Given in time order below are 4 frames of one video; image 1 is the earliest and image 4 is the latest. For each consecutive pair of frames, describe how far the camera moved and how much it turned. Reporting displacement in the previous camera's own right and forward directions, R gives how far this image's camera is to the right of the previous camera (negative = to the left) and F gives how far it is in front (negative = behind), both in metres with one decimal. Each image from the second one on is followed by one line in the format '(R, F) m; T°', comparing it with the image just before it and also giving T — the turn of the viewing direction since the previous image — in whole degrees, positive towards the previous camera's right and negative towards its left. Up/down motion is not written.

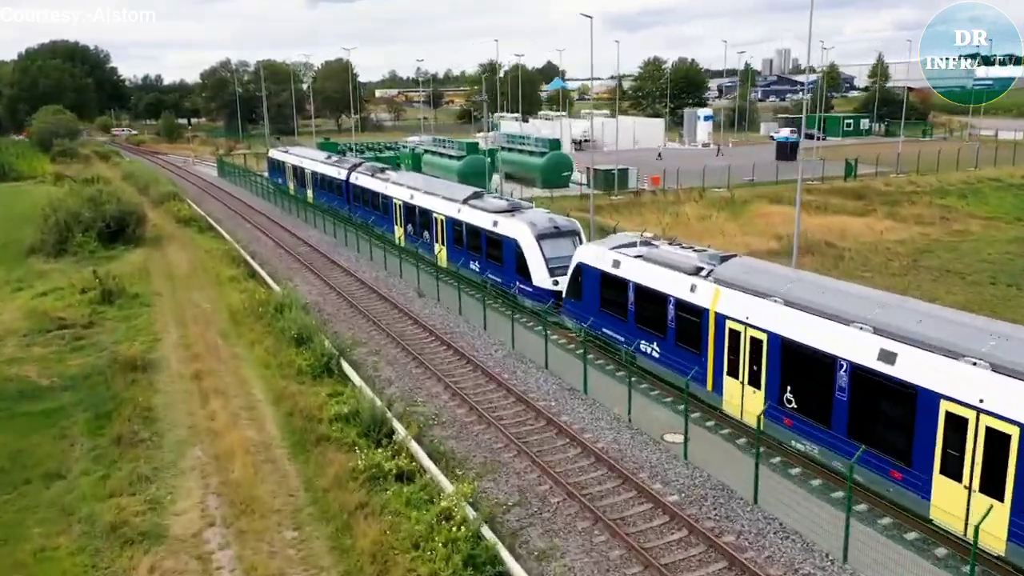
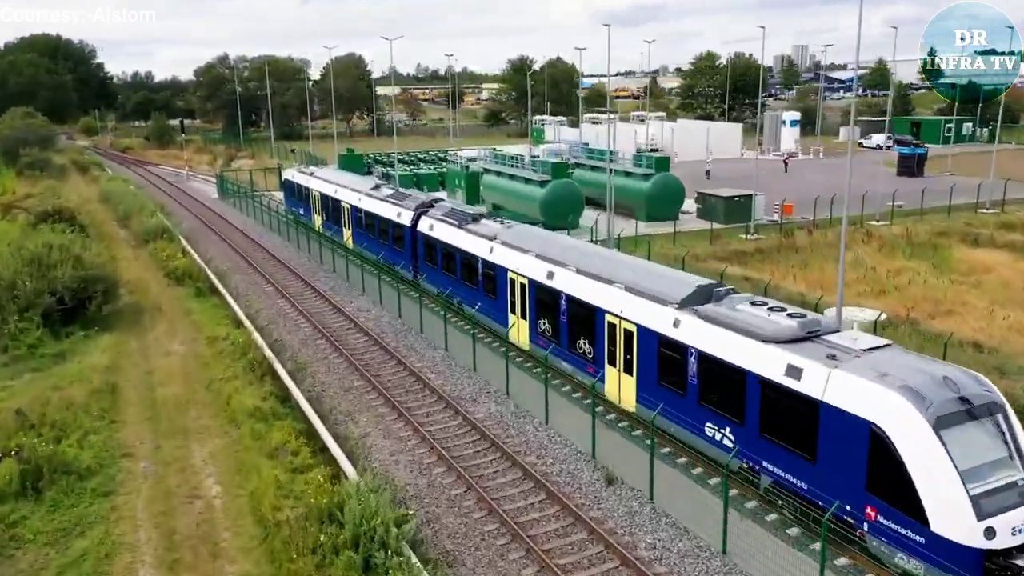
(-5.0, +13.0) m; 0°
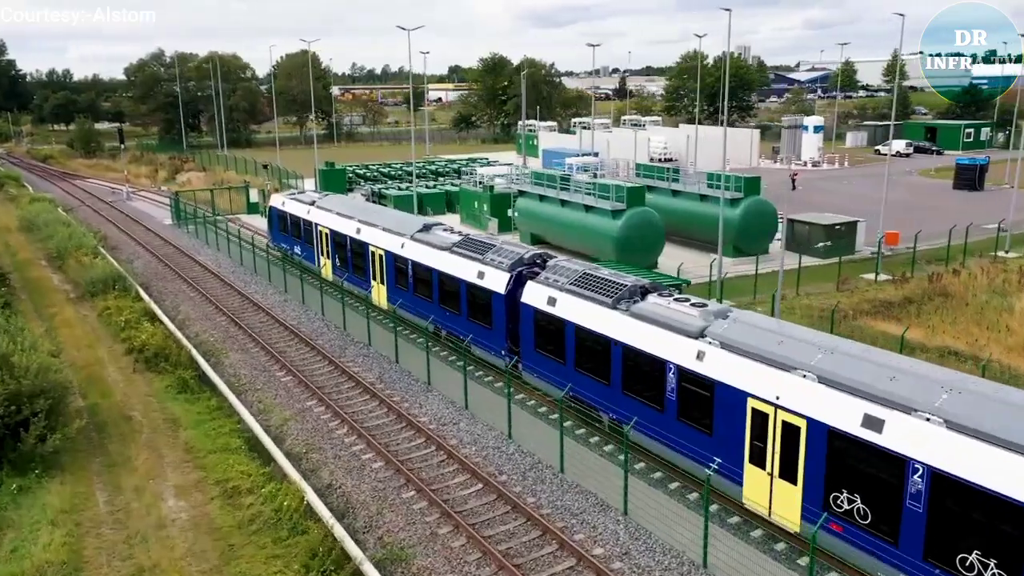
(-4.9, +8.9) m; +5°
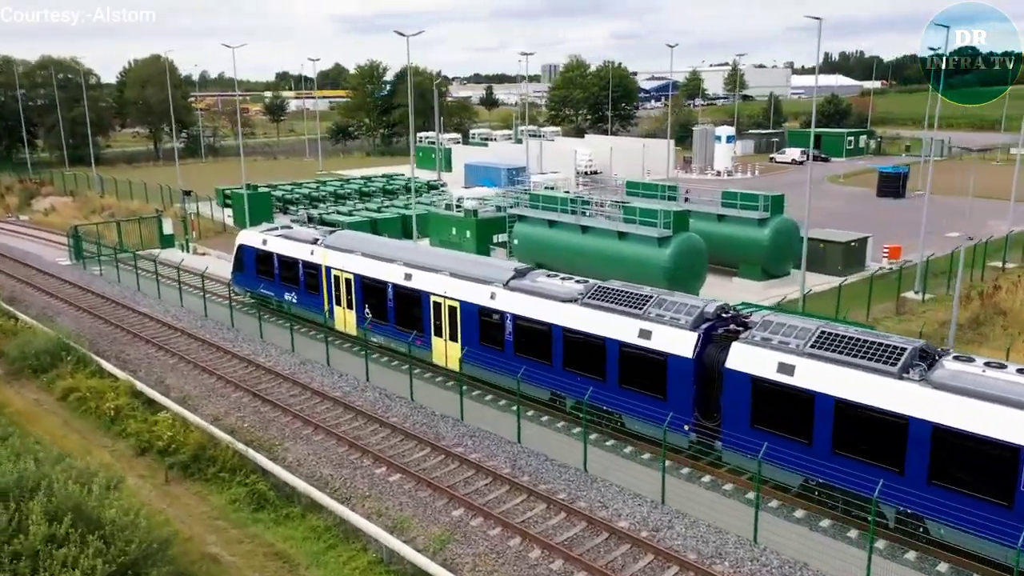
(-6.9, +4.5) m; +12°
